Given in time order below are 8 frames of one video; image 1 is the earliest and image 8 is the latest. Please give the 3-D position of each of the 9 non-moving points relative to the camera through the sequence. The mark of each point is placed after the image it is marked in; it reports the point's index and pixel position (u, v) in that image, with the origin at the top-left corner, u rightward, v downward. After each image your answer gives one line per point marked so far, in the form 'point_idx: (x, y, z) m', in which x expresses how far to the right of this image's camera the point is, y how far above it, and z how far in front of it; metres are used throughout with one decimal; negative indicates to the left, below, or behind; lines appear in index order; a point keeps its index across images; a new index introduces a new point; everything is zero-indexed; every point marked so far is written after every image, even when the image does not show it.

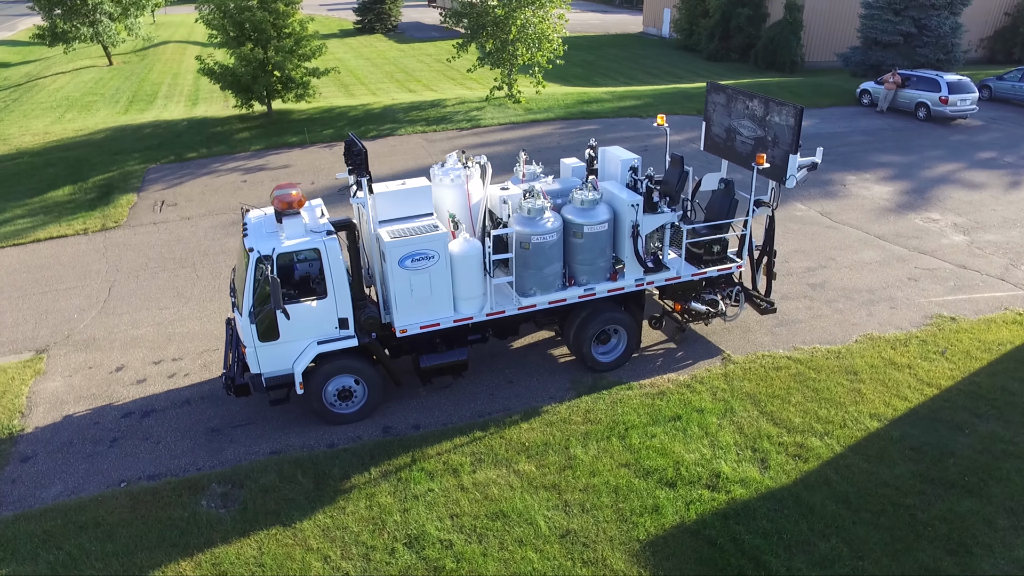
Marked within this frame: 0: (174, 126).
0: (-7.8, +3.7, +17.1) m
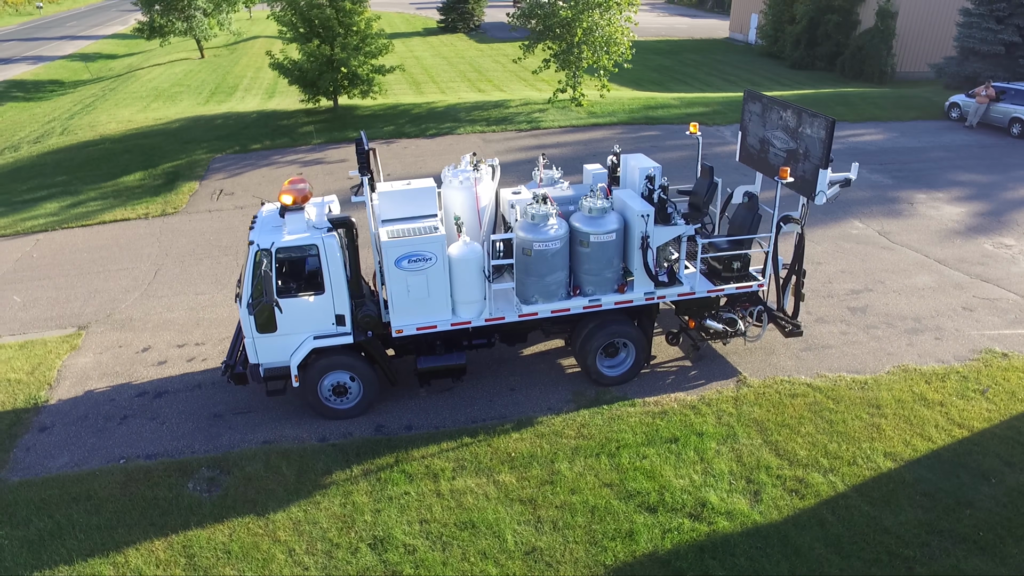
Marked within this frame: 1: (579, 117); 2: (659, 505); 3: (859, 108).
0: (-6.4, +4.0, +17.8) m
1: (+1.6, +4.1, +18.1) m
2: (+1.2, -1.8, +6.1) m
3: (+8.9, +4.6, +19.0) m
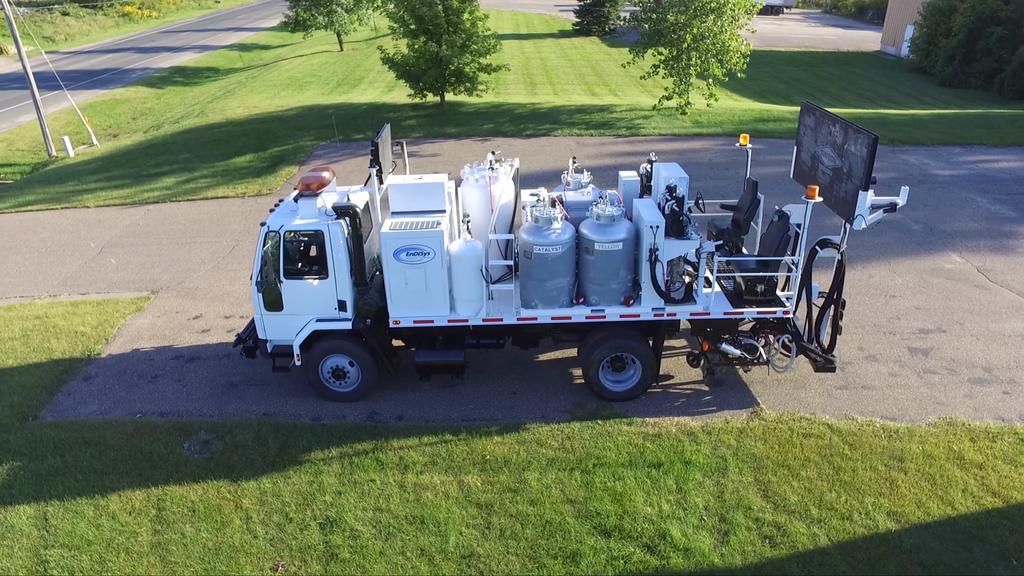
0: (-3.9, +4.4, +18.7) m
1: (+4.0, +3.8, +17.5) m
2: (+0.8, -1.9, +5.8) m
3: (+11.3, +3.6, +17.0) m
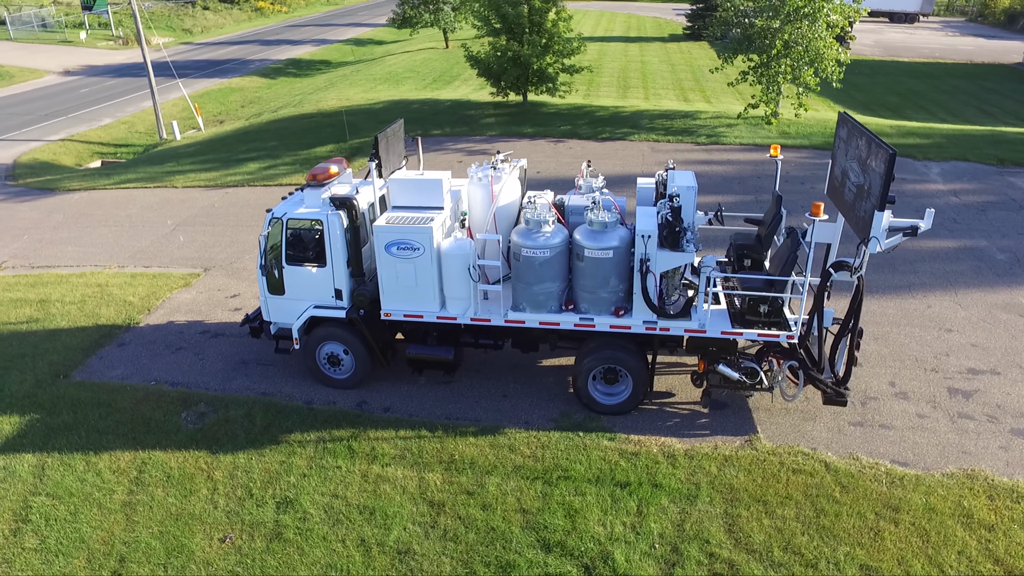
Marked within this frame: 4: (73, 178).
0: (-1.9, +4.6, +19.1) m
1: (+5.7, +3.4, +16.6) m
2: (+0.3, -2.0, +5.7) m
3: (+12.8, +2.7, +15.0) m
4: (-9.5, +2.4, +16.2) m
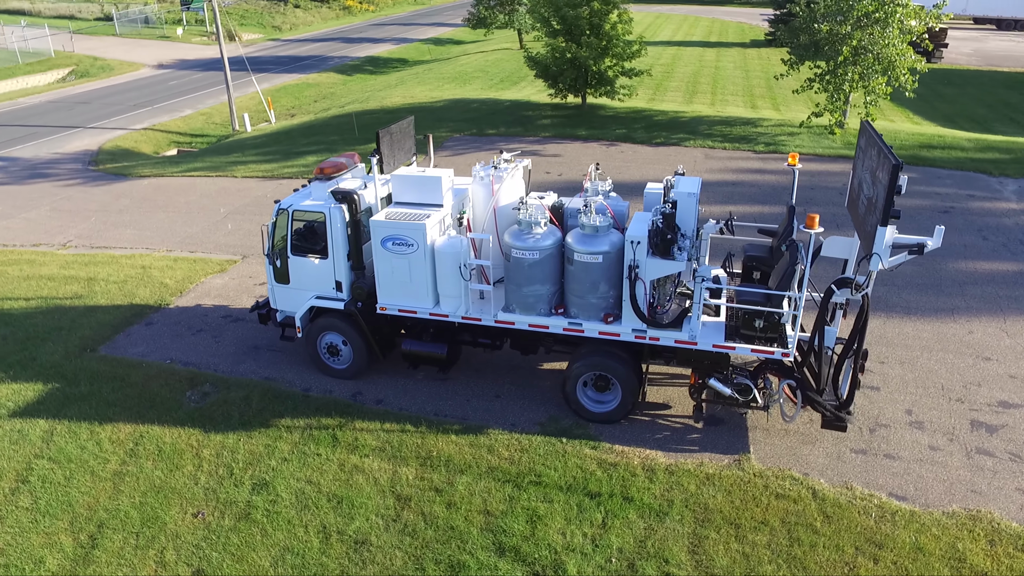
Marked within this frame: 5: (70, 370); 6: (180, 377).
0: (-0.4, +4.6, +19.2) m
1: (+6.8, +3.1, +15.9) m
2: (0.0, -2.0, +5.6) m
3: (+13.7, +1.9, +13.5) m
4: (-8.4, +2.8, +17.1) m
5: (-4.8, -0.9, +8.1) m
6: (-3.5, -1.0, +7.9) m
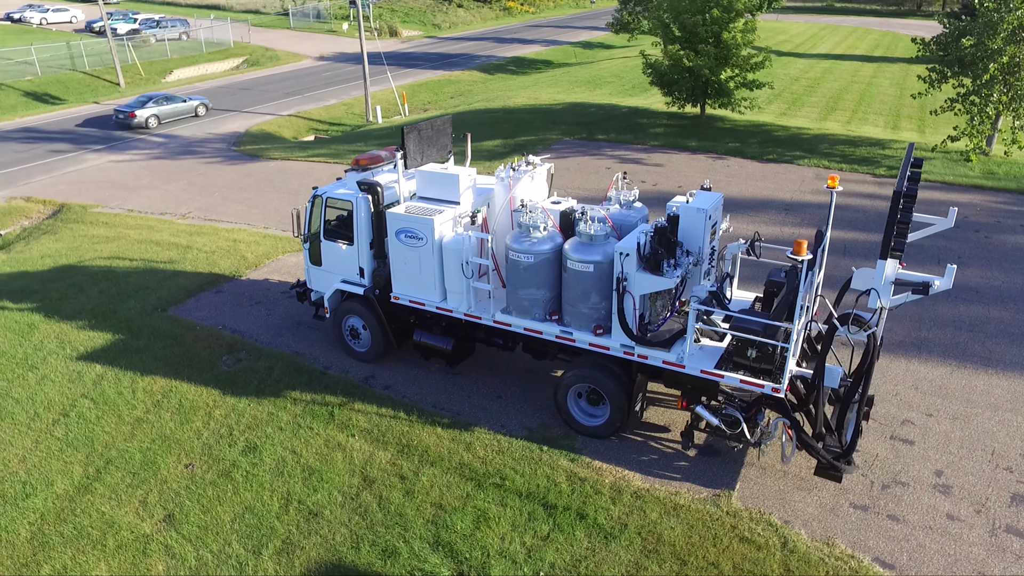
0: (+2.6, +4.5, +19.0) m
1: (+8.8, +2.2, +14.3) m
2: (-0.5, -2.0, +5.6) m
3: (+14.8, +0.5, +10.5) m
4: (-5.8, +3.5, +18.7) m
5: (-4.5, -0.4, +9.0) m
6: (-3.4, -0.6, +8.6) m
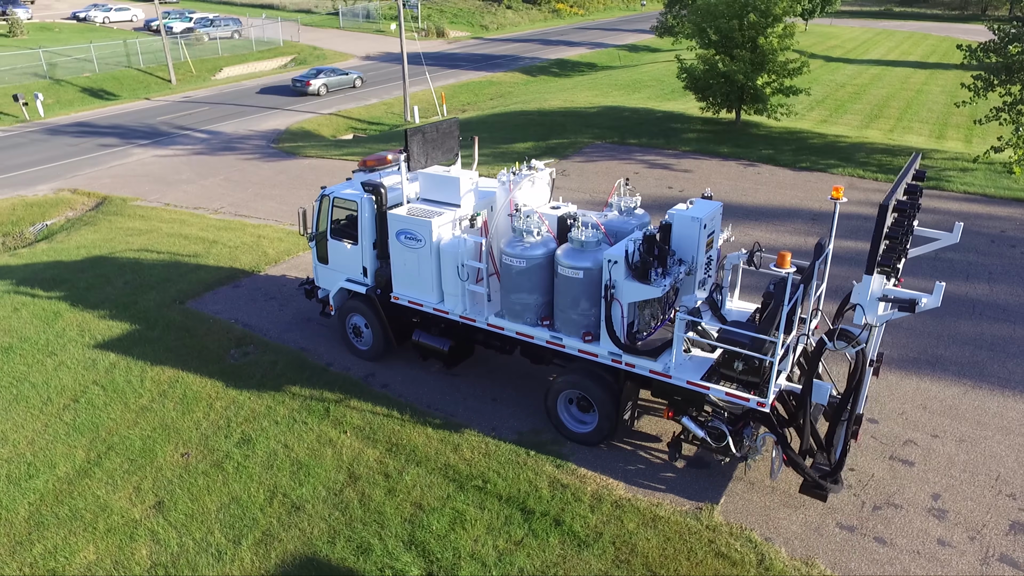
0: (+3.5, +4.3, +18.8) m
1: (+9.2, +1.9, +13.7) m
2: (-0.7, -2.0, +5.7) m
3: (+15.0, 0.0, +9.6) m
4: (-5.0, +3.6, +19.0) m
5: (-4.5, -0.4, +9.3) m
6: (-3.3, -0.6, +8.8) m
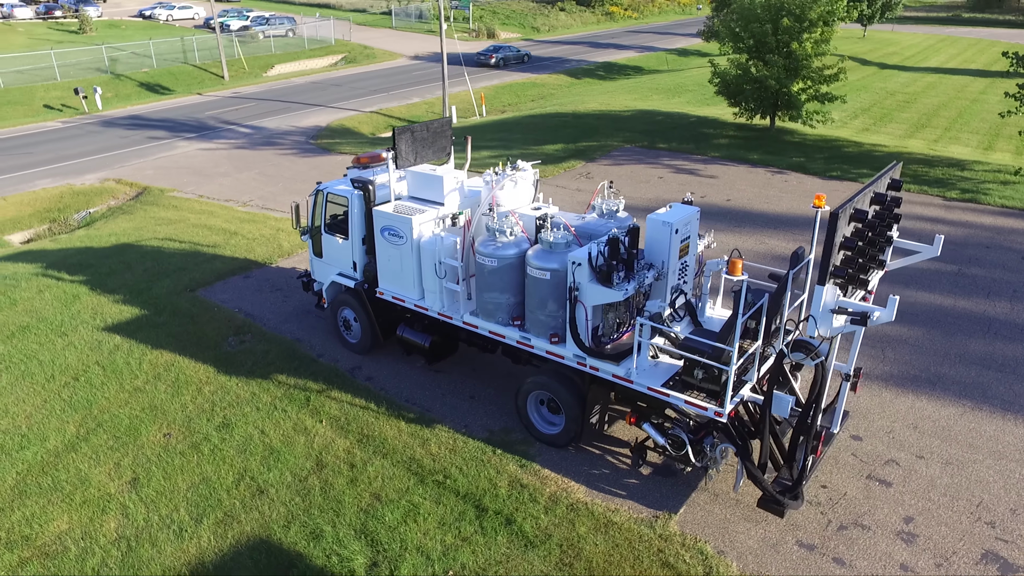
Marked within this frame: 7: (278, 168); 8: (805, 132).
0: (+4.3, +4.1, +18.6) m
1: (+9.5, +1.5, +13.1) m
2: (-1.1, -1.9, +5.8) m
3: (+14.9, -0.6, +8.5) m
4: (-4.2, +3.8, +19.4) m
5: (-4.5, -0.2, +9.7) m
6: (-3.4, -0.4, +9.1) m
7: (-5.5, +2.8, +17.4) m
8: (+7.0, +3.7, +17.6) m
